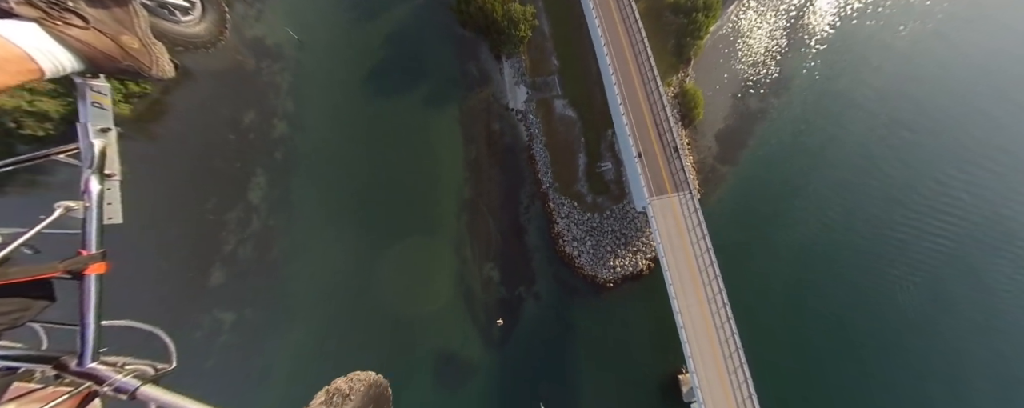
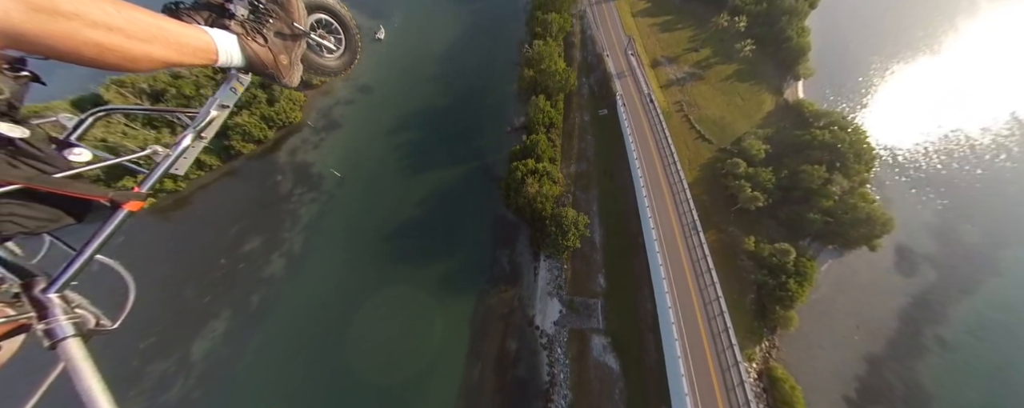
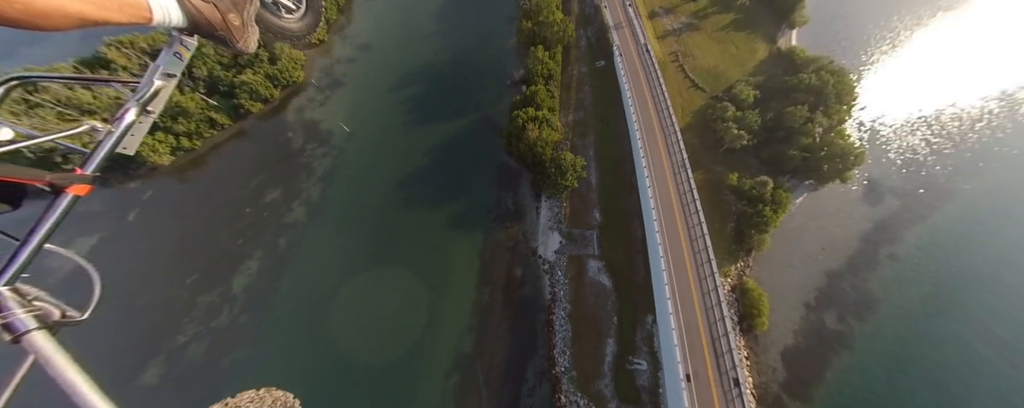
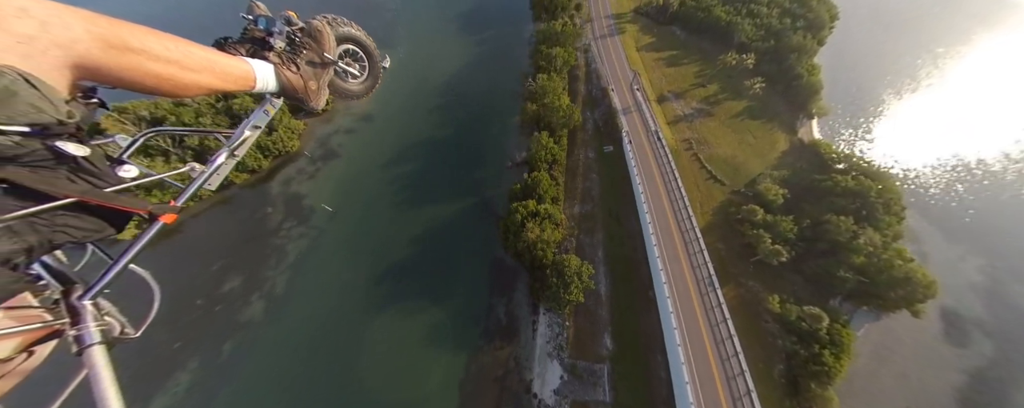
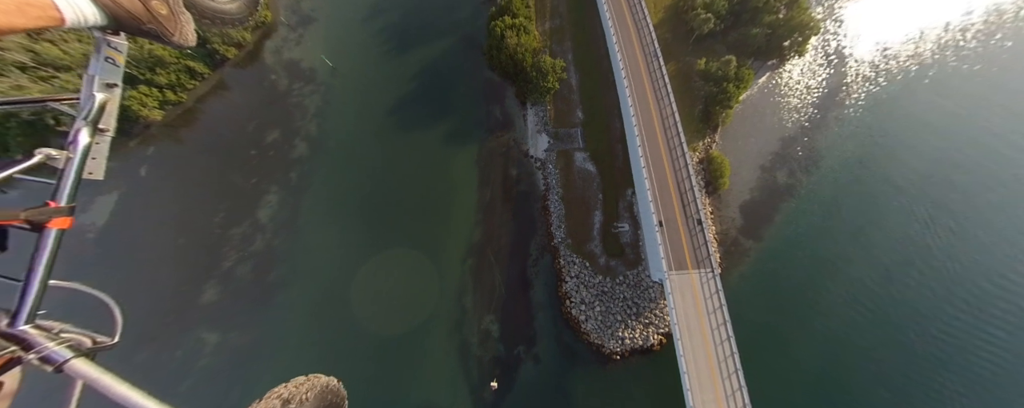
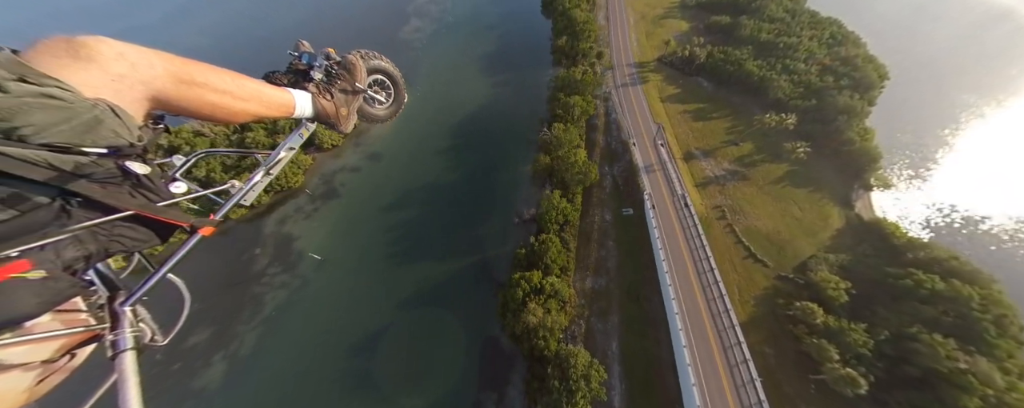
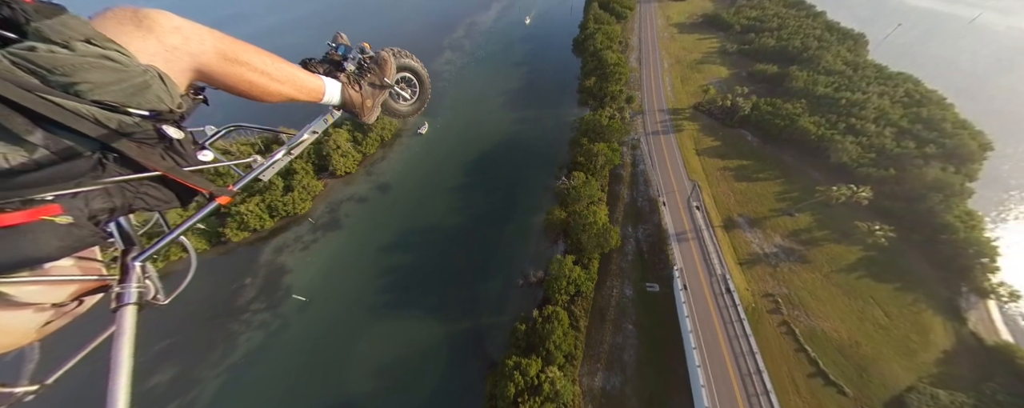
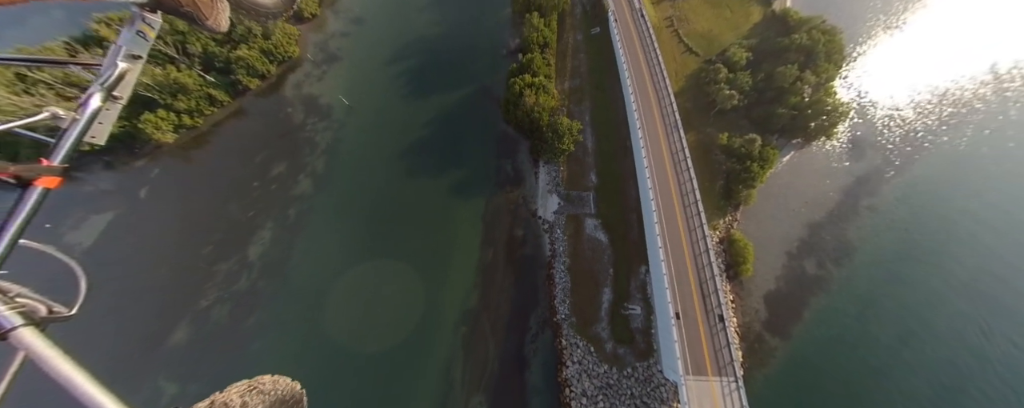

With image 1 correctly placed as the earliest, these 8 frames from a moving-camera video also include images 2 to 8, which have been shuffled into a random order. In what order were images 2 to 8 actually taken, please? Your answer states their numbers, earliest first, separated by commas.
5, 8, 3, 2, 4, 6, 7
